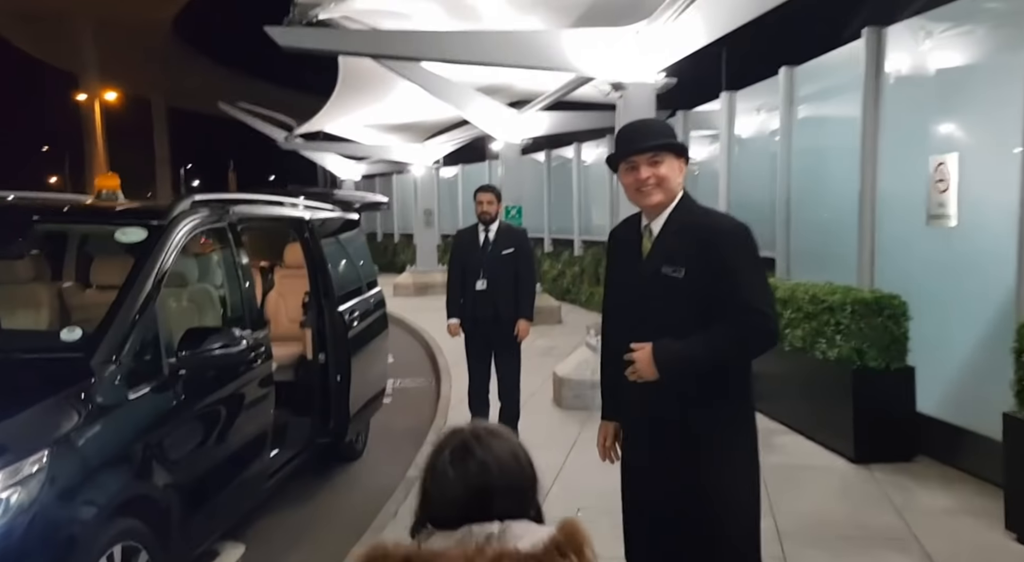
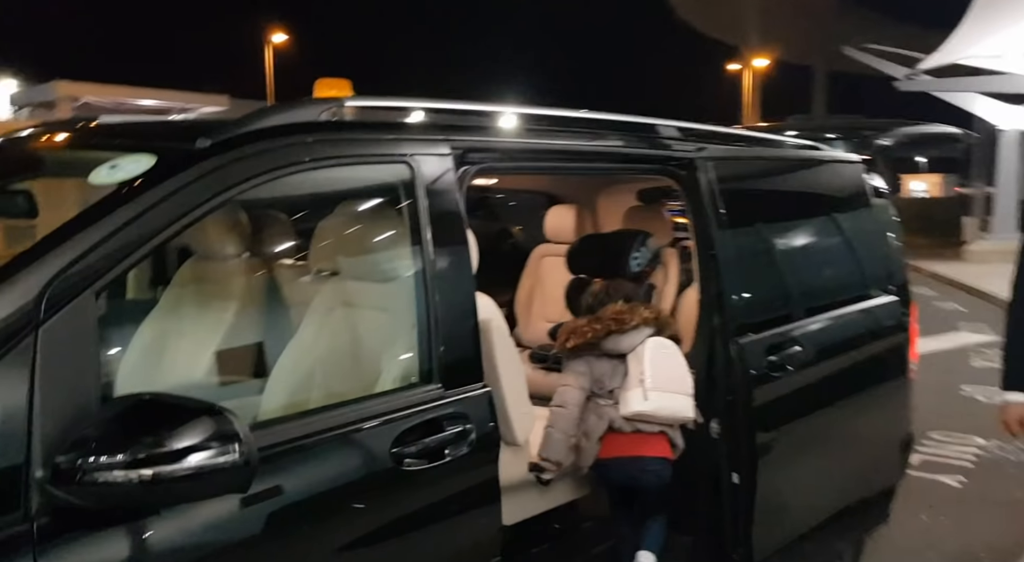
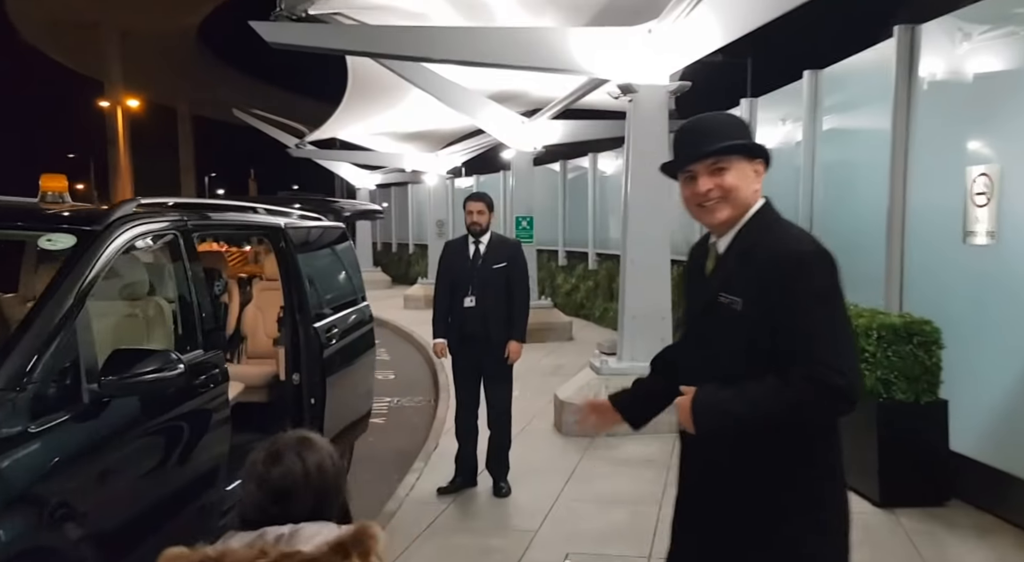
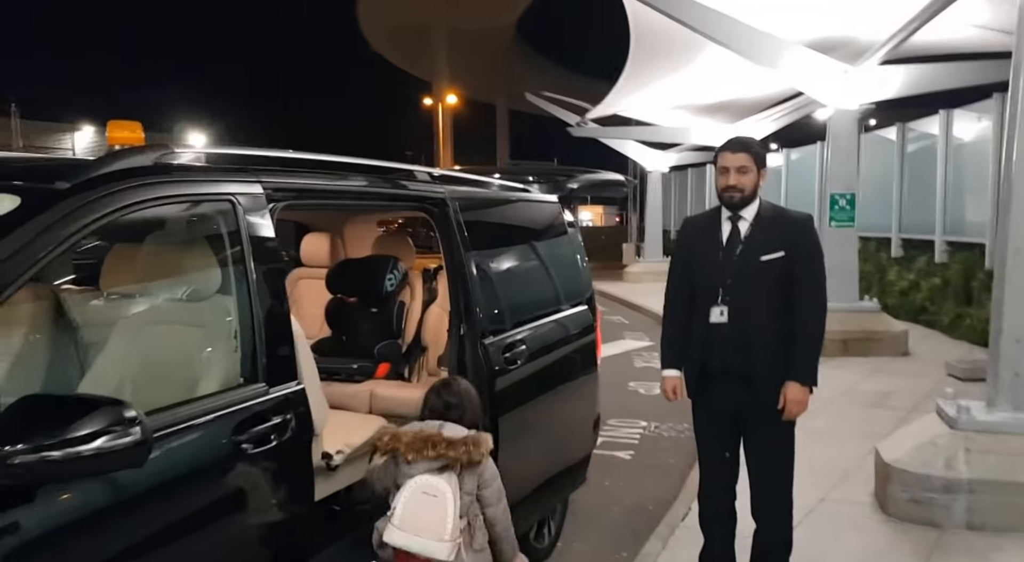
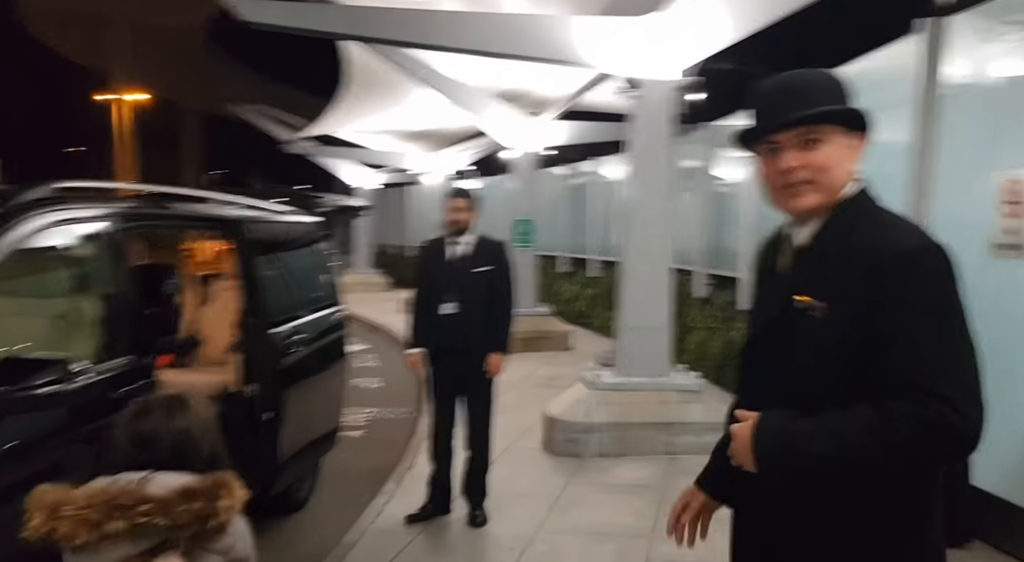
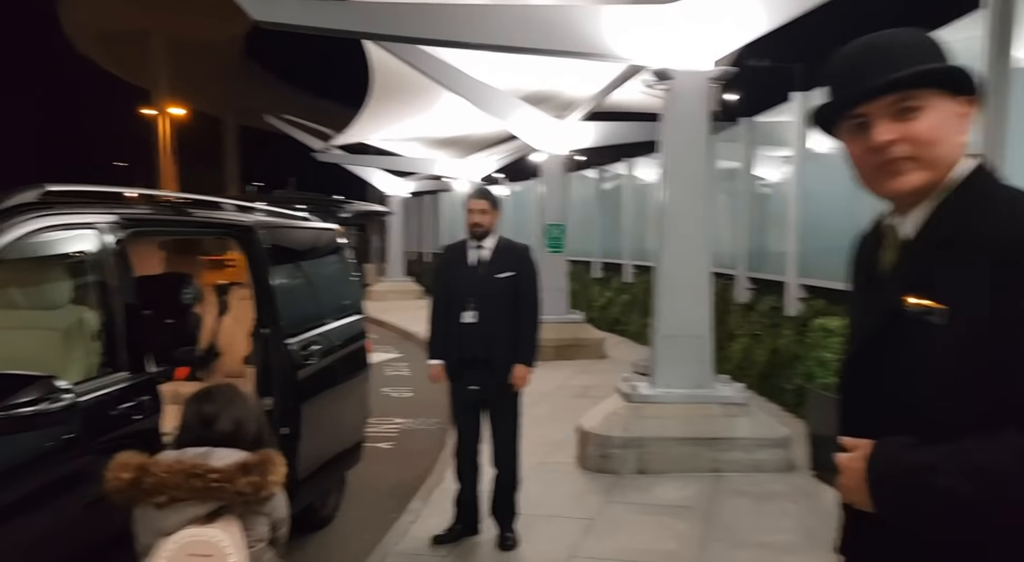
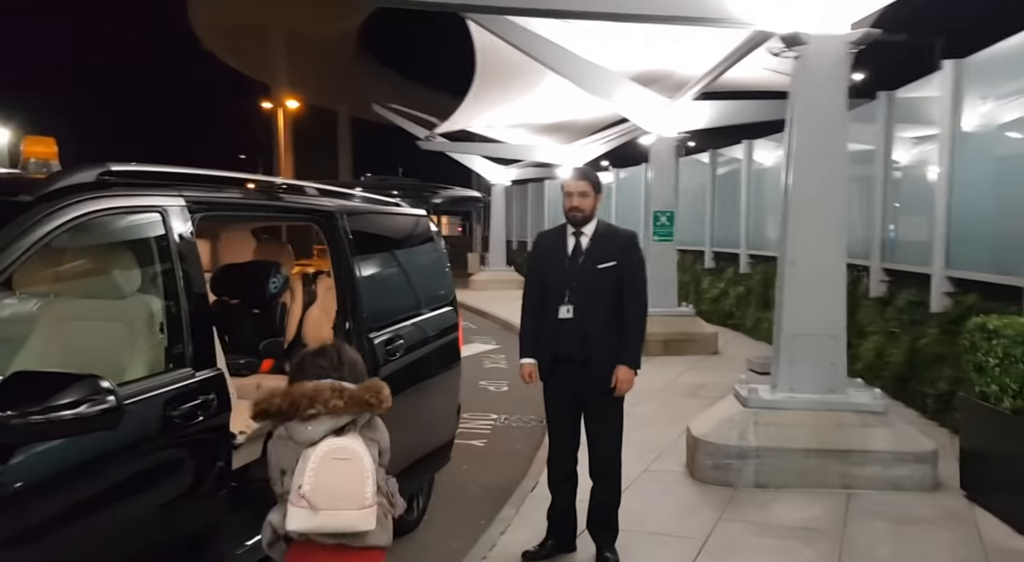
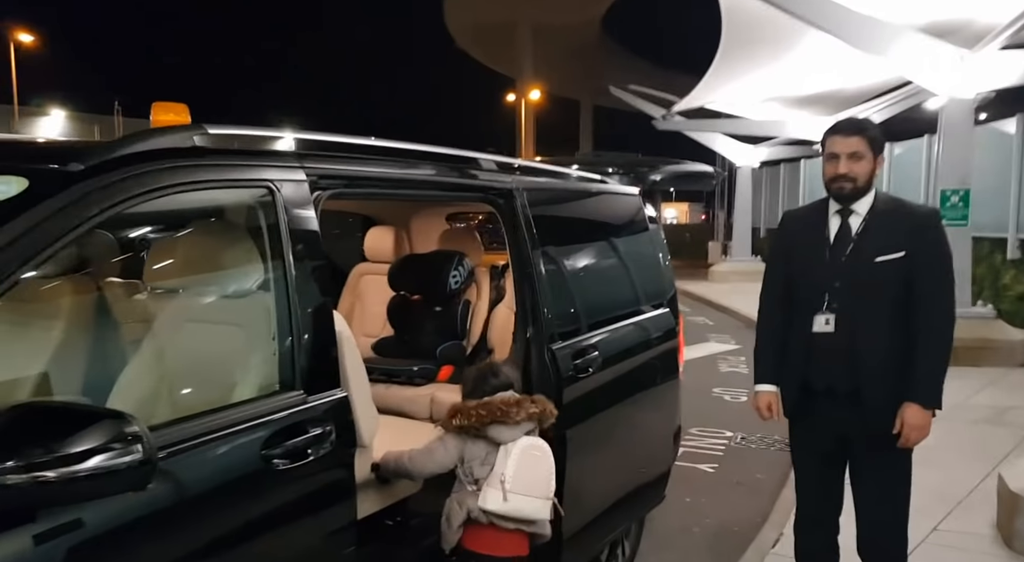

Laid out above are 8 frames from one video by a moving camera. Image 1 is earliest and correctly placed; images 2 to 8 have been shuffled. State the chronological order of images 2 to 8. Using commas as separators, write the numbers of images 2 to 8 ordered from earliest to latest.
3, 5, 6, 7, 4, 8, 2
